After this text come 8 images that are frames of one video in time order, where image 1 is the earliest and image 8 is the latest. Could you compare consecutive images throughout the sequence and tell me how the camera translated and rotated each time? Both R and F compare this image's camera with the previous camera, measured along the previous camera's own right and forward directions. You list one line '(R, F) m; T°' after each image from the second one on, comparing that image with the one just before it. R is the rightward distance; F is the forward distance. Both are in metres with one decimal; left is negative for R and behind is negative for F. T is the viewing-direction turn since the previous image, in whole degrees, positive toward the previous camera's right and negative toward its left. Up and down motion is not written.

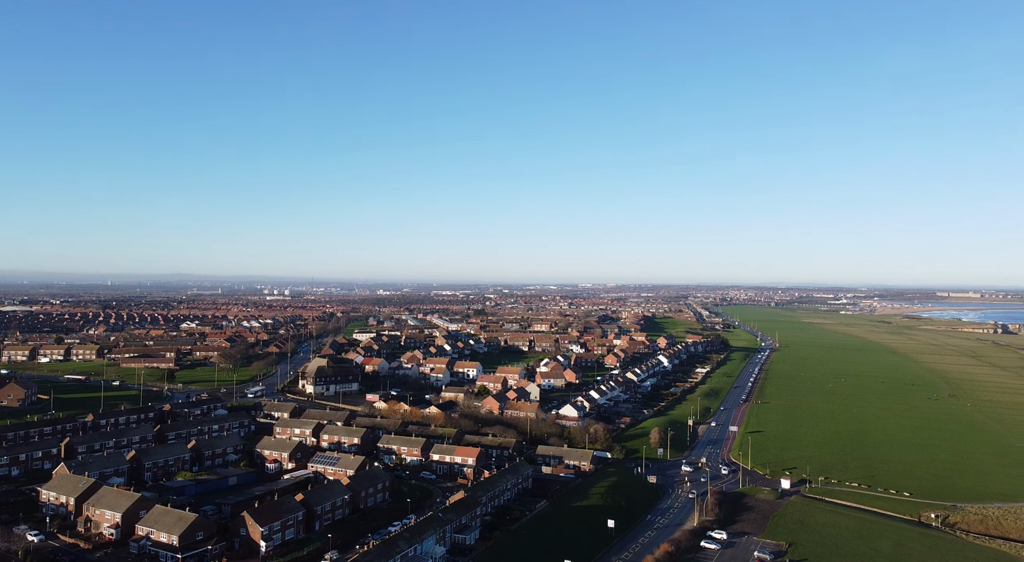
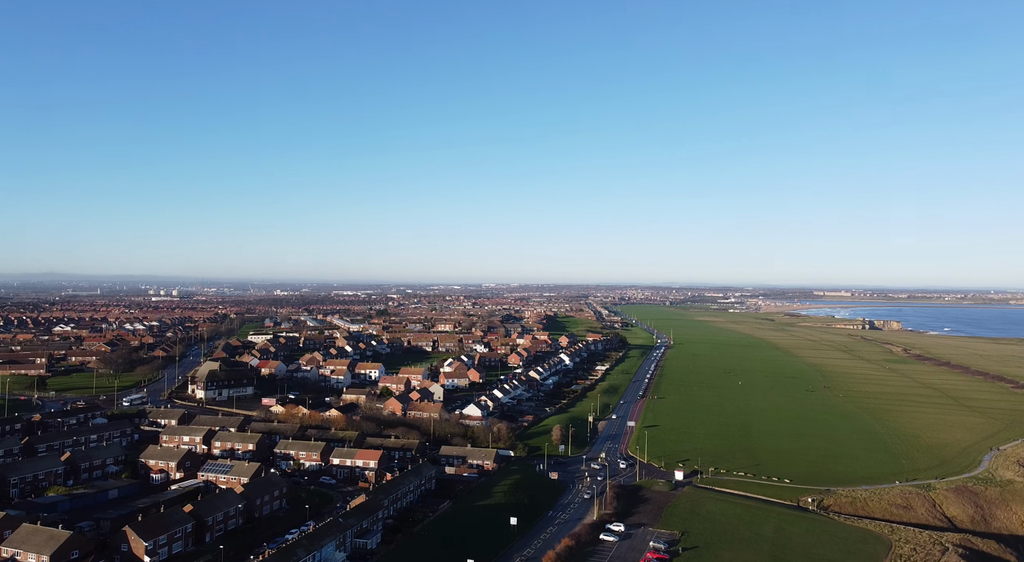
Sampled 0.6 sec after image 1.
(+0.7, -0.1) m; +7°
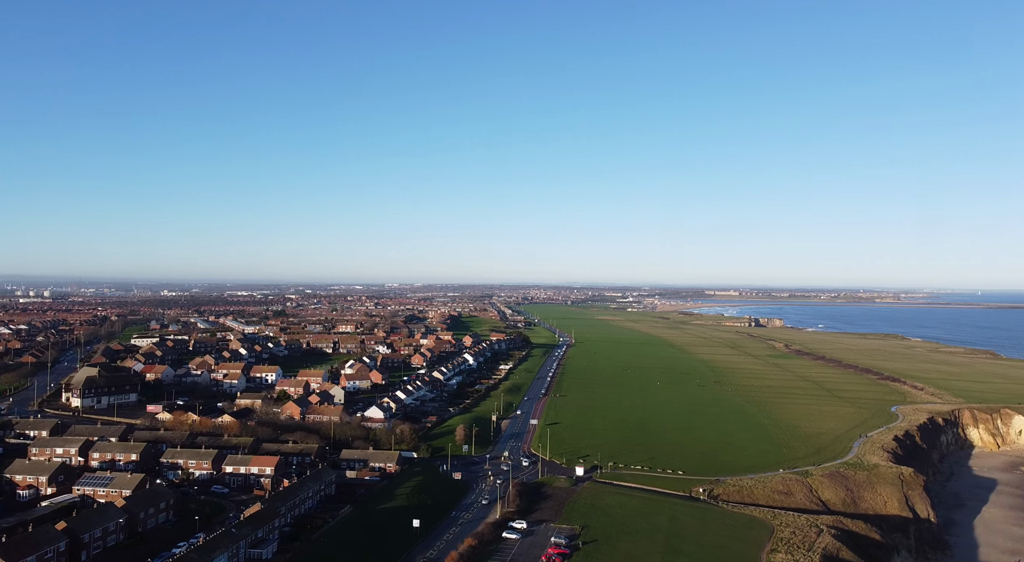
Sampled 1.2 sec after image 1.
(+0.8, 0.0) m; +7°
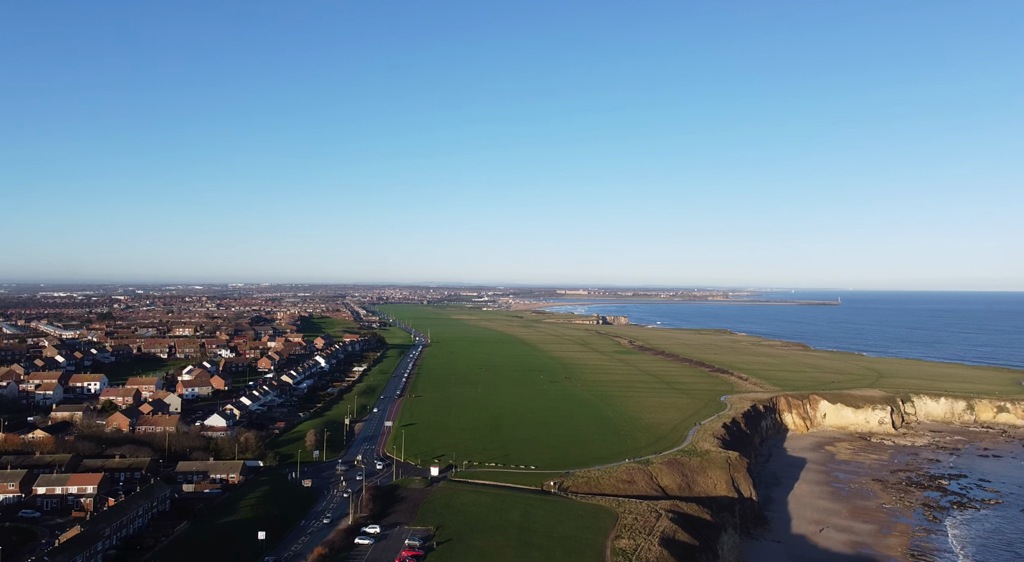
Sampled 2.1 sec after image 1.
(+1.0, 0.0) m; +11°
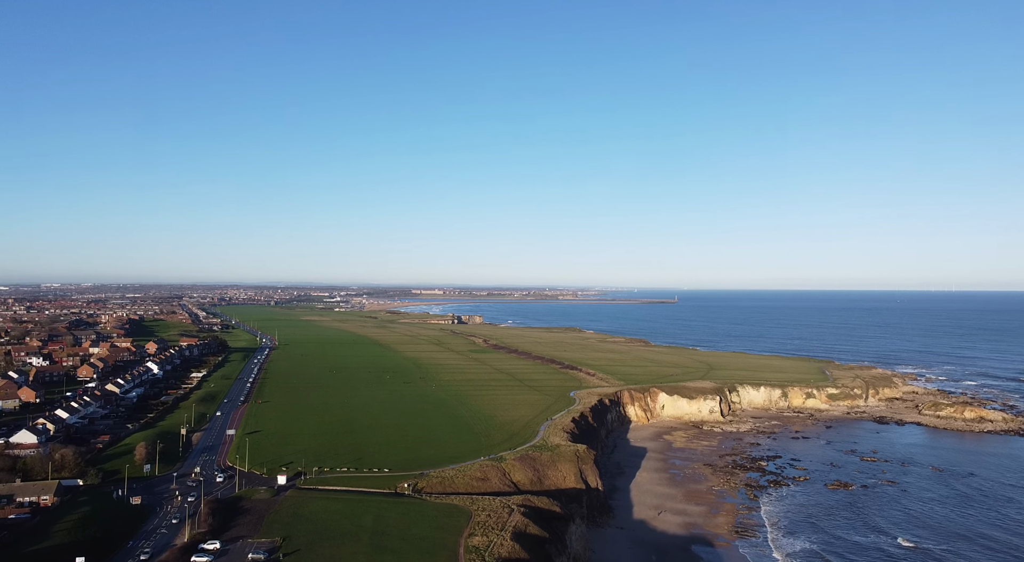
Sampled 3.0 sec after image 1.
(+1.0, 0.0) m; +11°
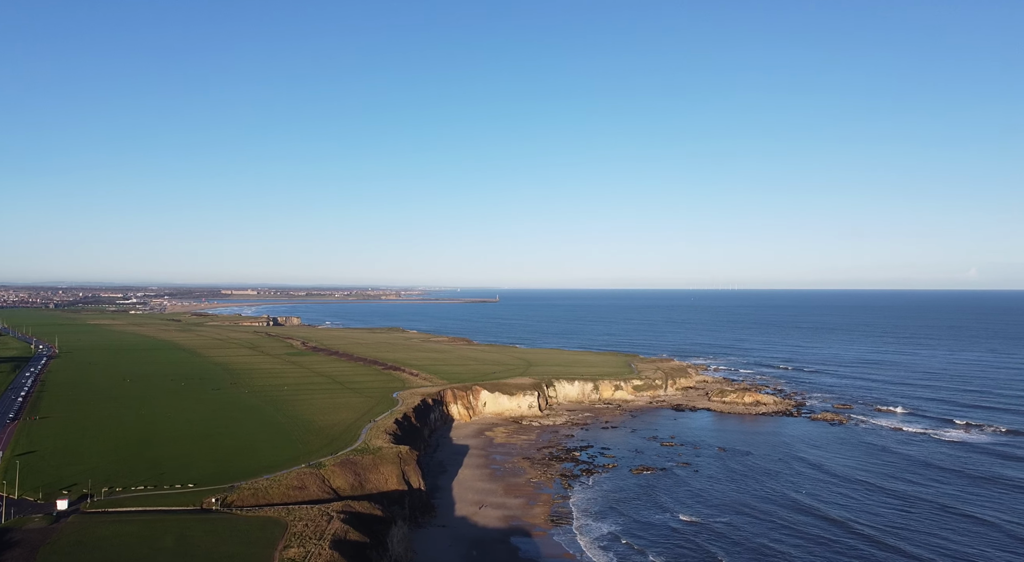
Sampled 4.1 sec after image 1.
(+1.2, -0.1) m; +14°
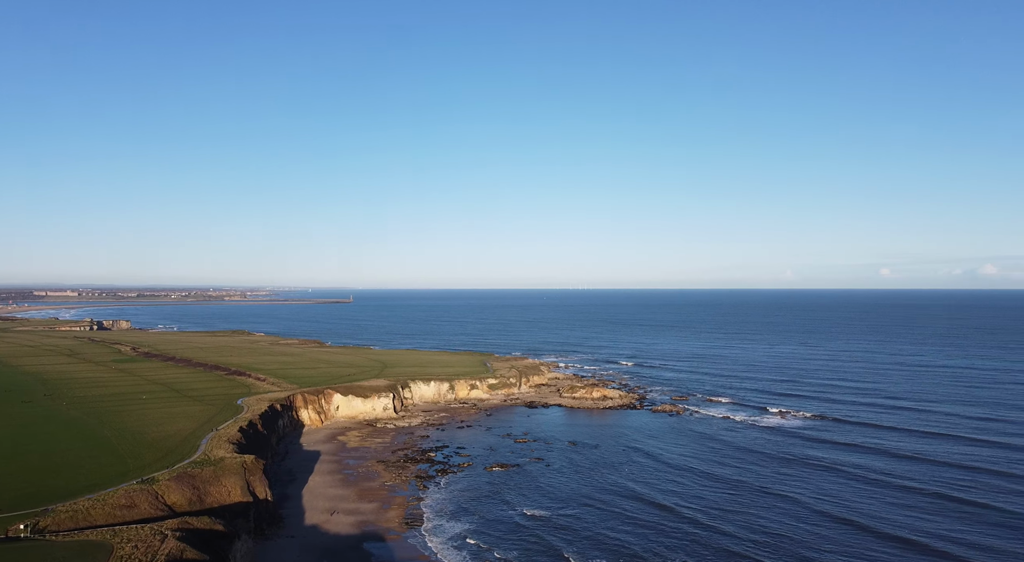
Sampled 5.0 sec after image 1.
(+1.0, 0.0) m; +11°
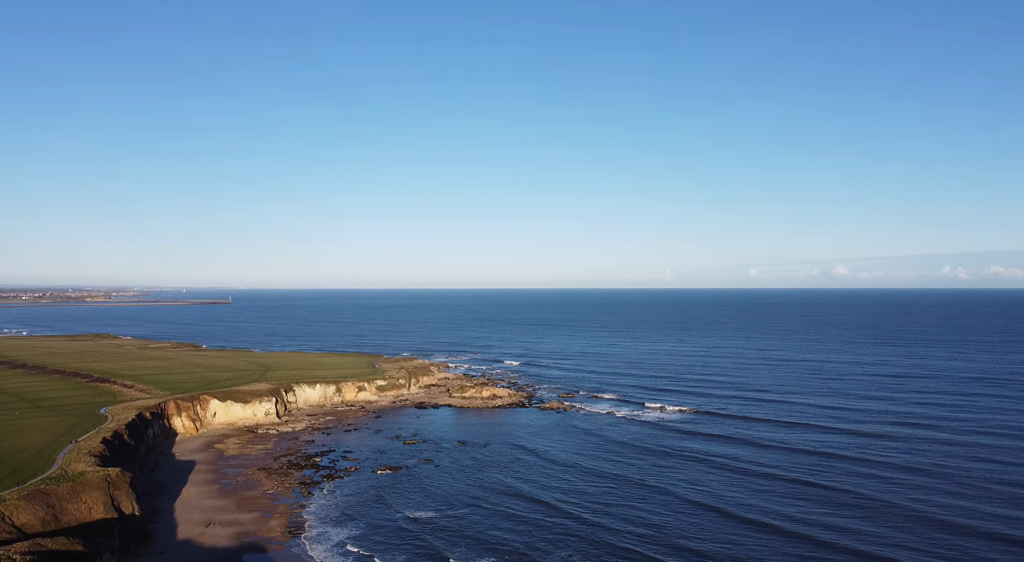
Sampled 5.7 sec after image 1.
(+0.7, 0.0) m; +9°
